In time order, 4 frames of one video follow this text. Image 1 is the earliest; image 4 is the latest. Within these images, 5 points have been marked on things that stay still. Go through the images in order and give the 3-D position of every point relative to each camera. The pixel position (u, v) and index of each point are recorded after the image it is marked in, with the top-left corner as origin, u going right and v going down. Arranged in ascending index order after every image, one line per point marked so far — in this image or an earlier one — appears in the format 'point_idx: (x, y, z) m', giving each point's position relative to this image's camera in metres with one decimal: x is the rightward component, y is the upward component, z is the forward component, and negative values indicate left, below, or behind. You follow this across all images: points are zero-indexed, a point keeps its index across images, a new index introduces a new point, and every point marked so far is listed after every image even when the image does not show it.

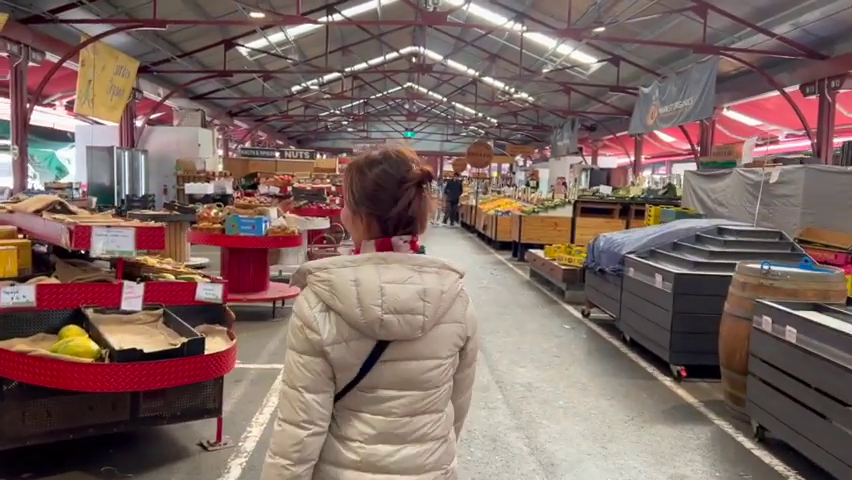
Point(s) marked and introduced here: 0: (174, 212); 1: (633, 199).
0: (-3.4, +0.4, +9.5) m
1: (+3.4, +0.7, +11.5) m
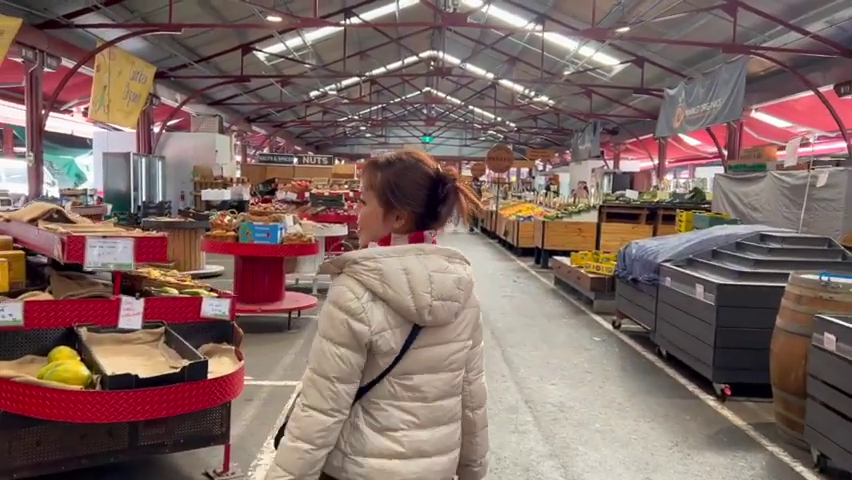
0: (-3.1, +0.3, +9.3) m
1: (+3.7, +0.6, +11.1) m
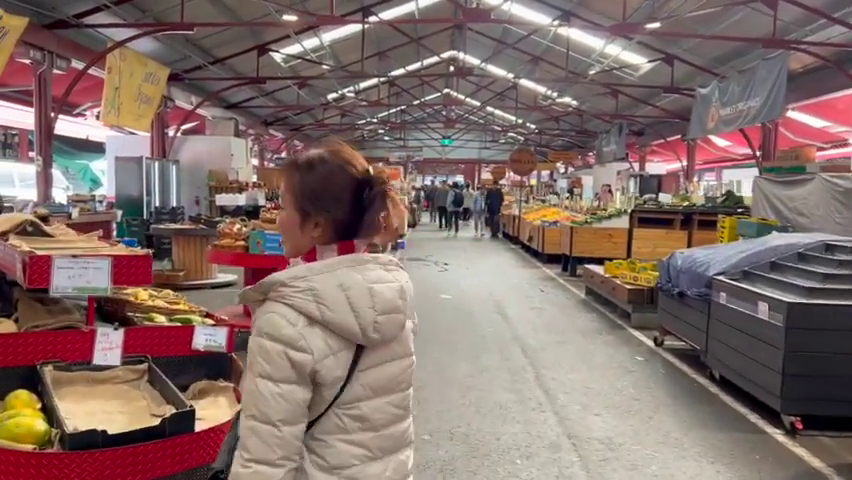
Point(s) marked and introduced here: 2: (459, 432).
0: (-2.8, +0.2, +8.9) m
1: (+4.0, +0.5, +10.5) m
2: (+0.2, -1.0, +3.9) m
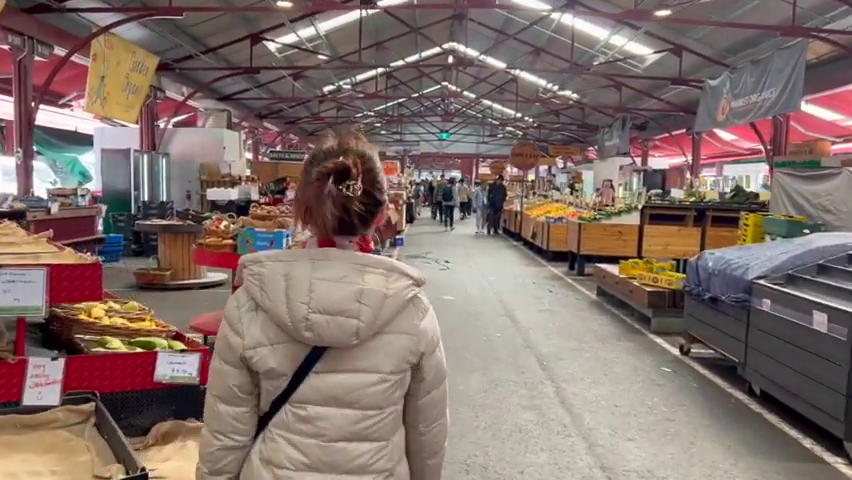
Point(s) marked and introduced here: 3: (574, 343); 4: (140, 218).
0: (-2.8, +0.2, +8.3) m
1: (+4.1, +0.5, +10.0) m
2: (+0.2, -1.1, +3.3) m
3: (+1.2, -0.9, +5.9) m
4: (-4.8, +0.4, +11.8) m
